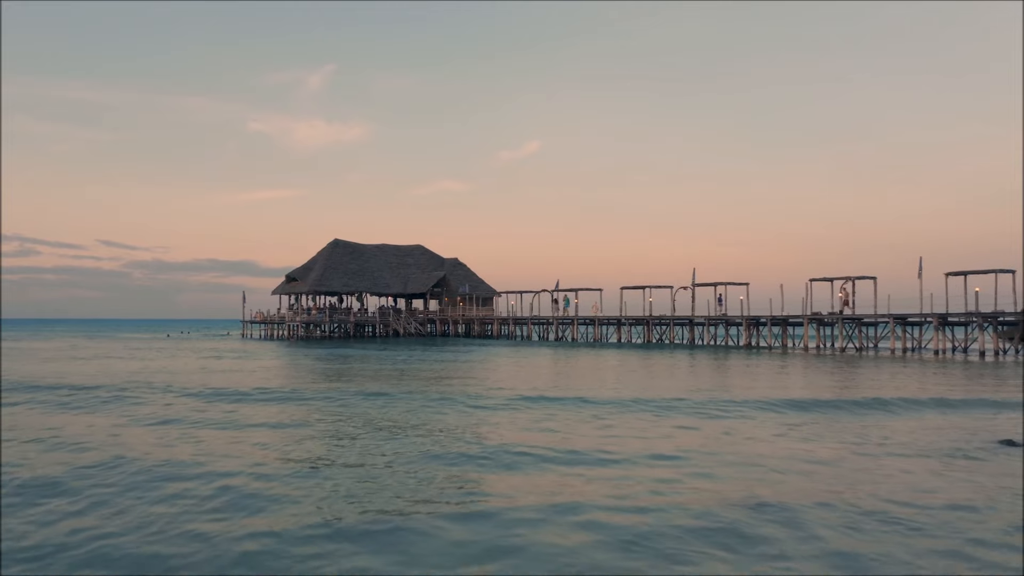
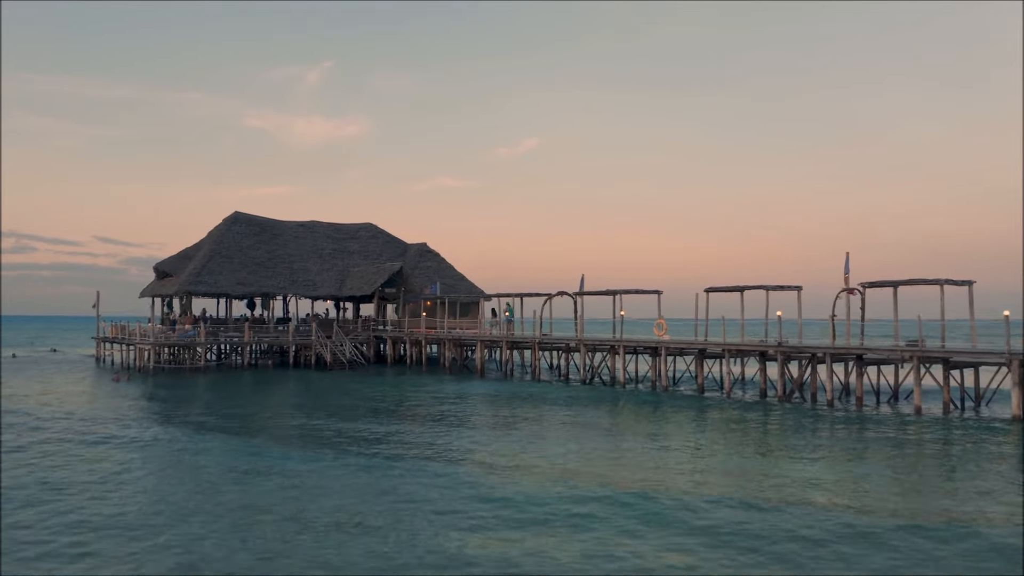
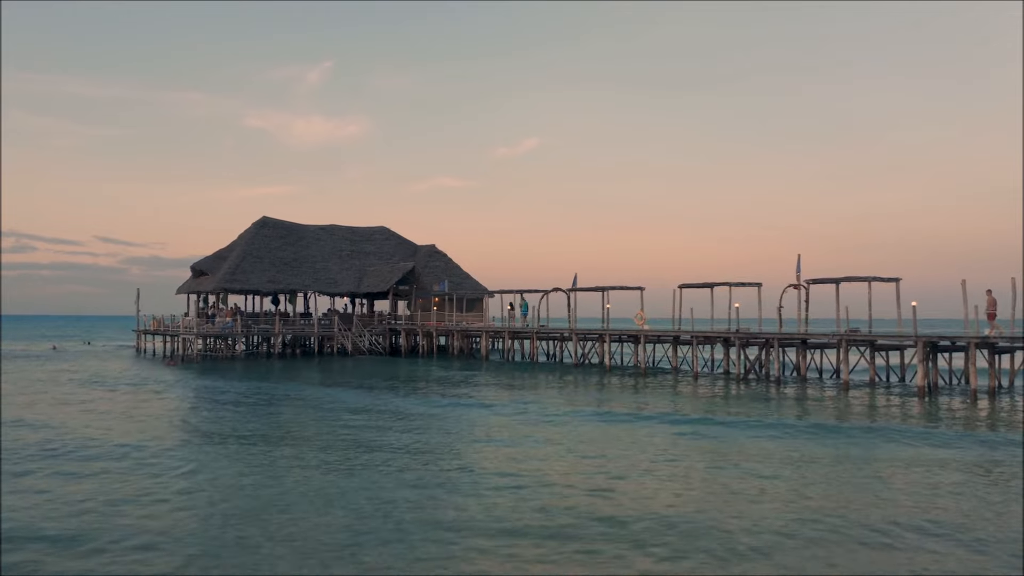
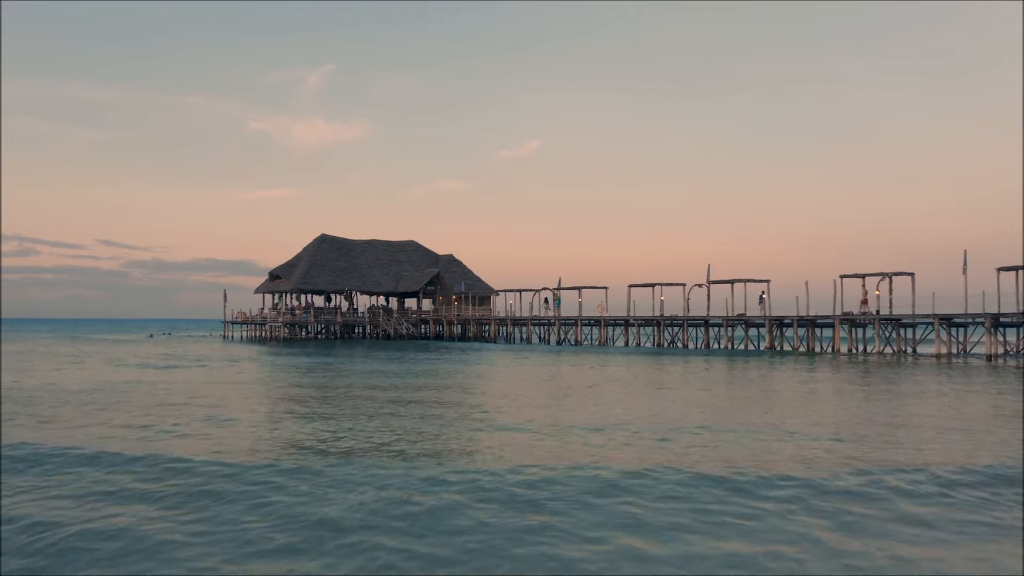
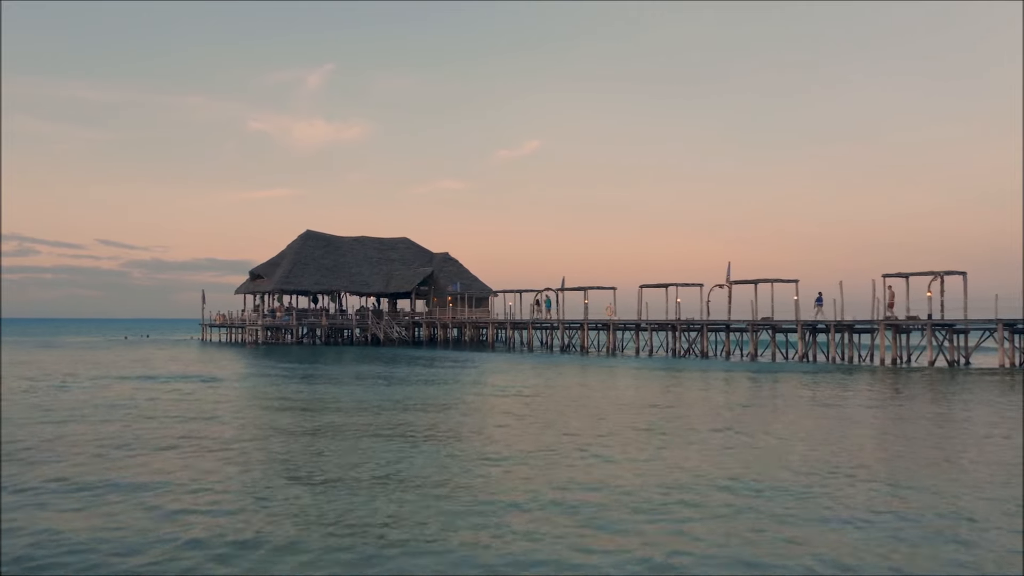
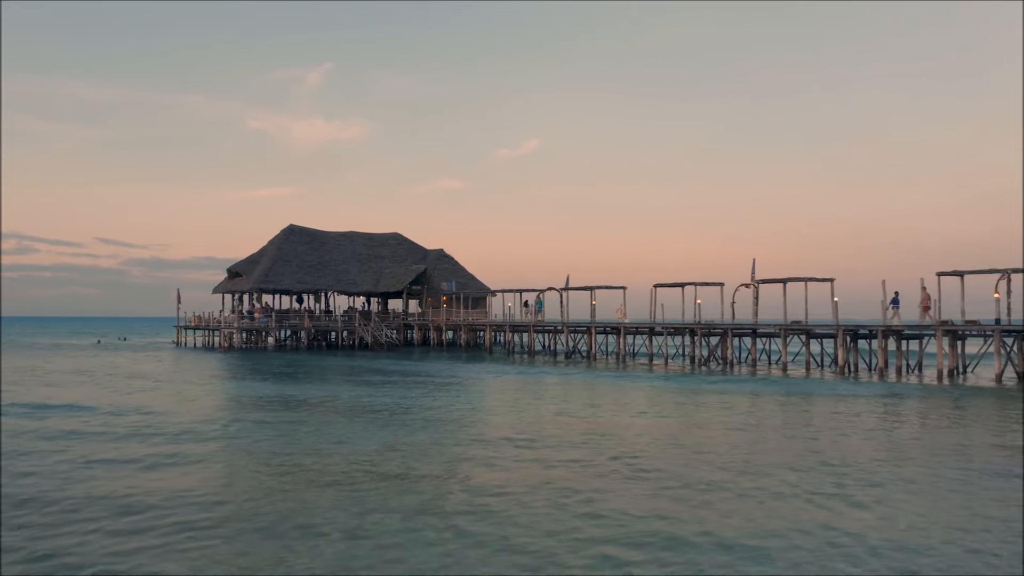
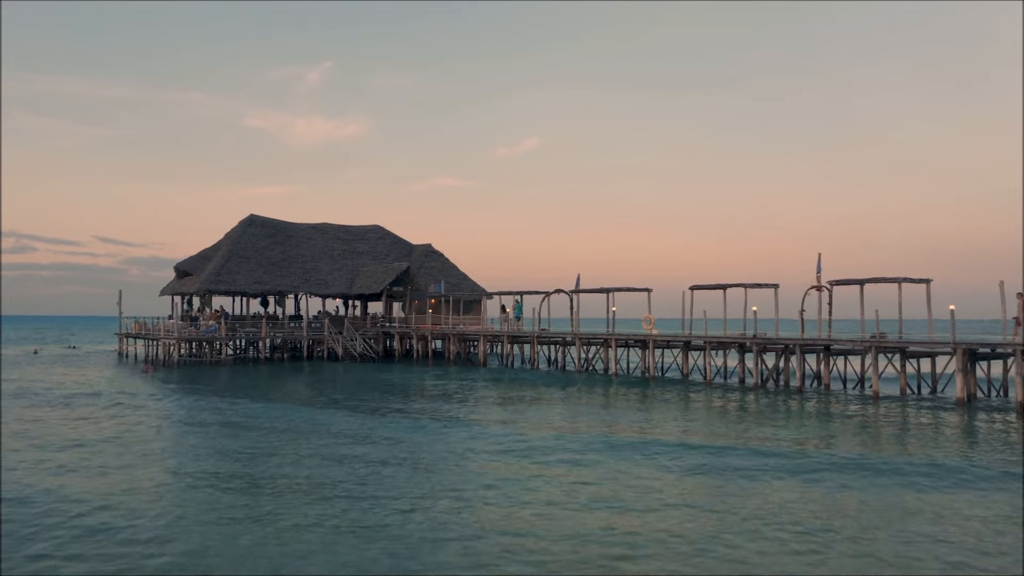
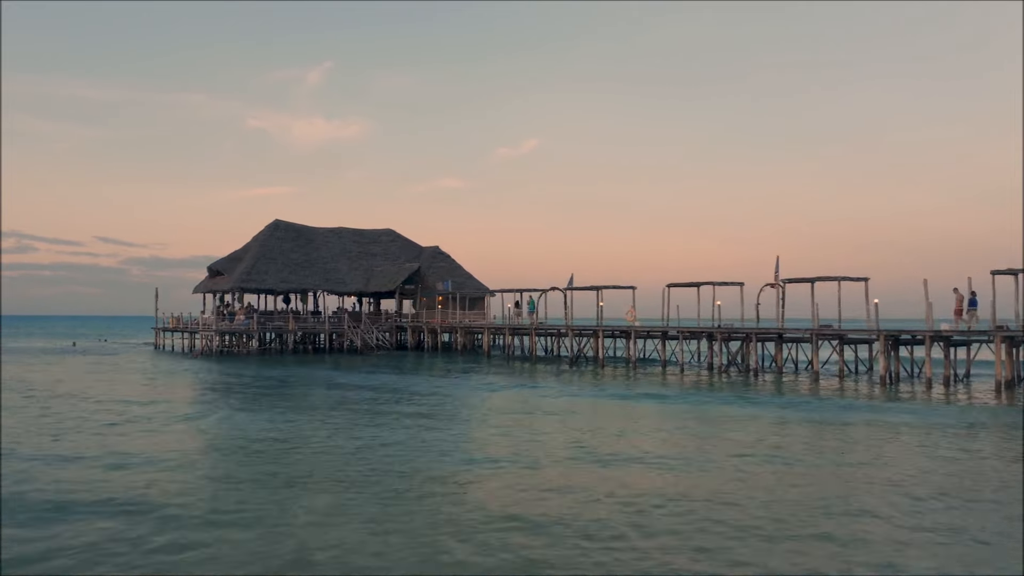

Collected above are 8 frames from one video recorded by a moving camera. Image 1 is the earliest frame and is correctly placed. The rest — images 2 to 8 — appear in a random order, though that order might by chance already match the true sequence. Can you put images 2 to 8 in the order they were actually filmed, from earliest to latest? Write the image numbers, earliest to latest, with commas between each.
4, 5, 6, 8, 3, 7, 2
